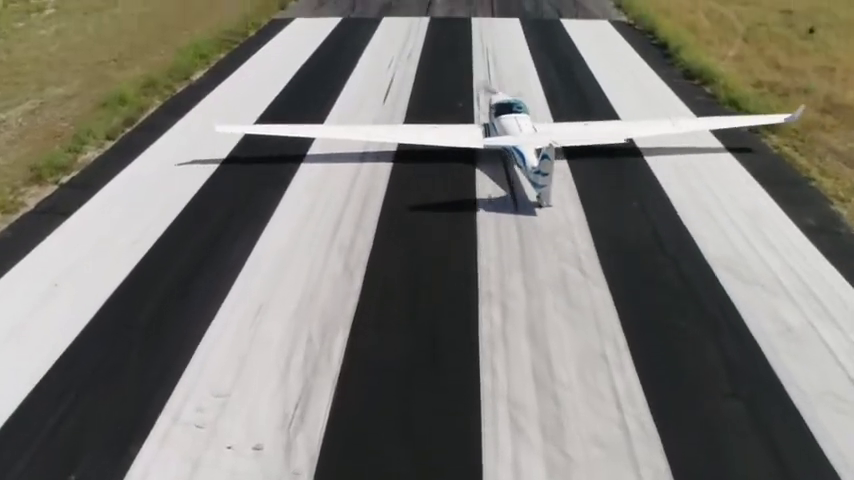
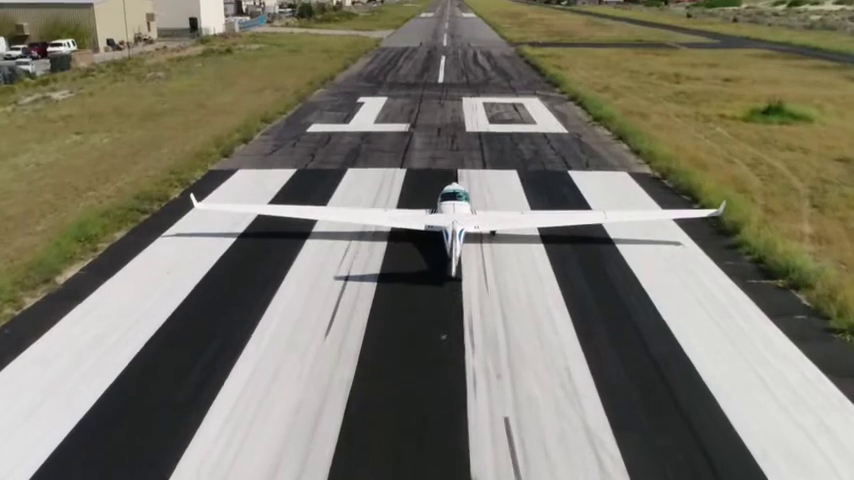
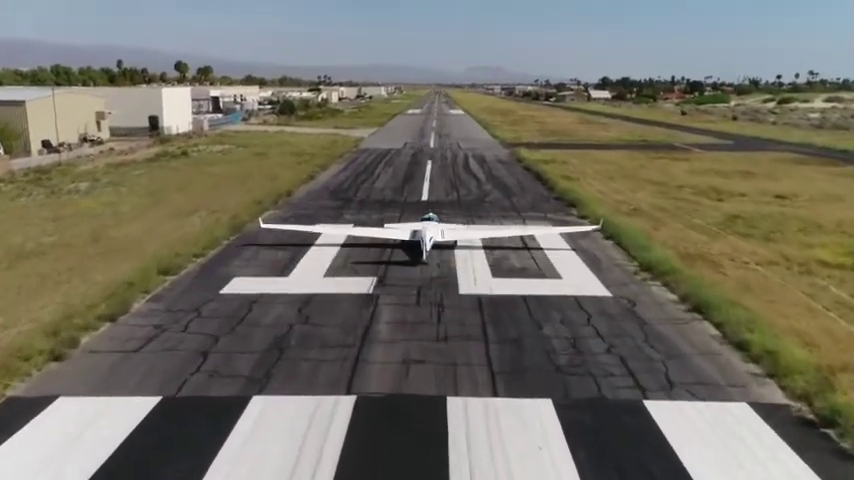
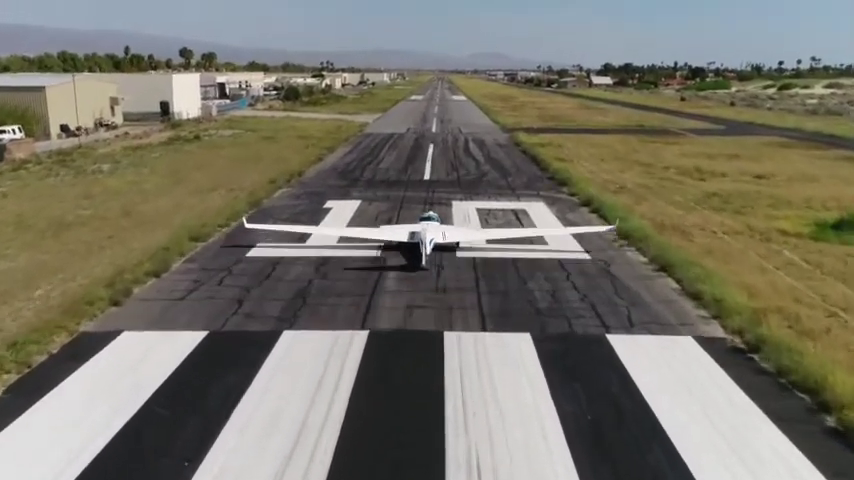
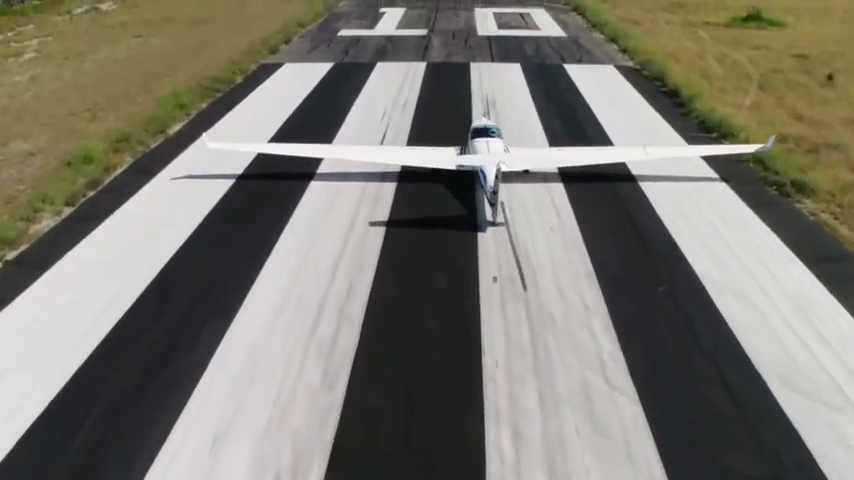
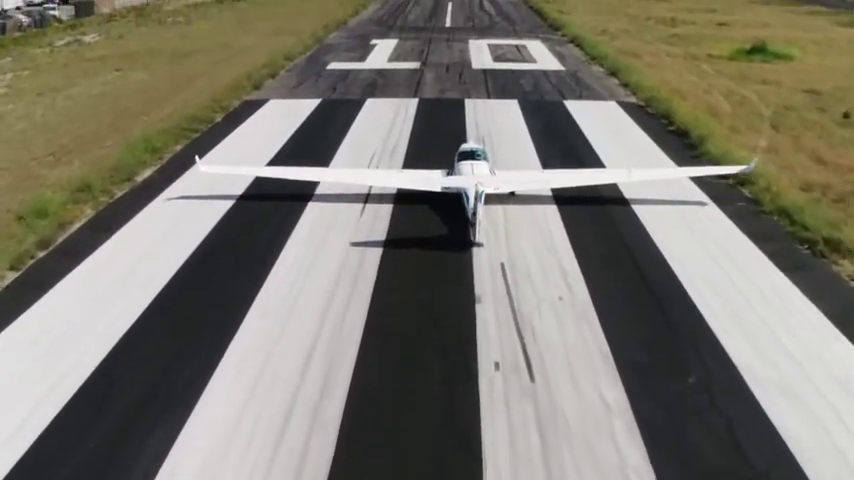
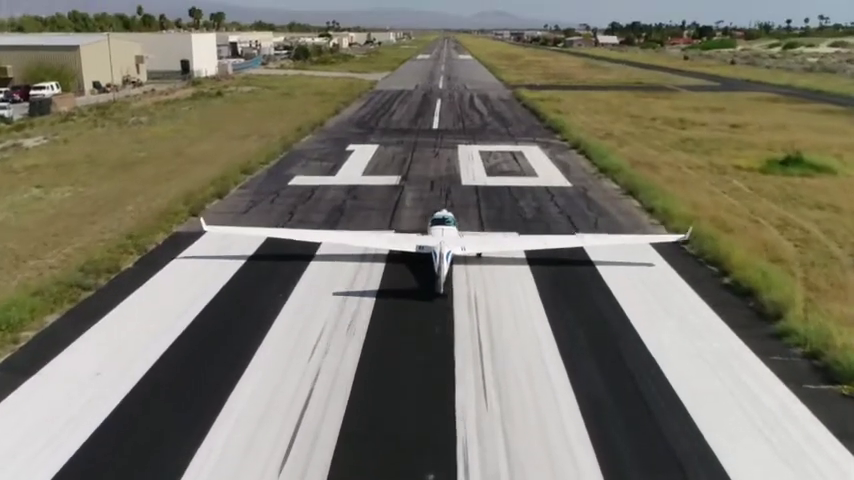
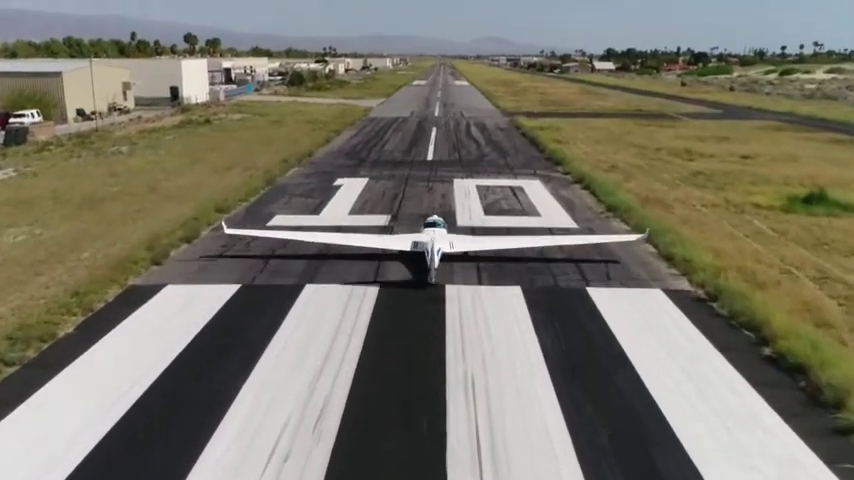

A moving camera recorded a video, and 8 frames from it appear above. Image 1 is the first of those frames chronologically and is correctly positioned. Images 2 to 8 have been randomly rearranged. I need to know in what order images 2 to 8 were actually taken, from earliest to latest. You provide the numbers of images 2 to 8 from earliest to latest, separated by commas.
5, 6, 2, 7, 8, 4, 3
